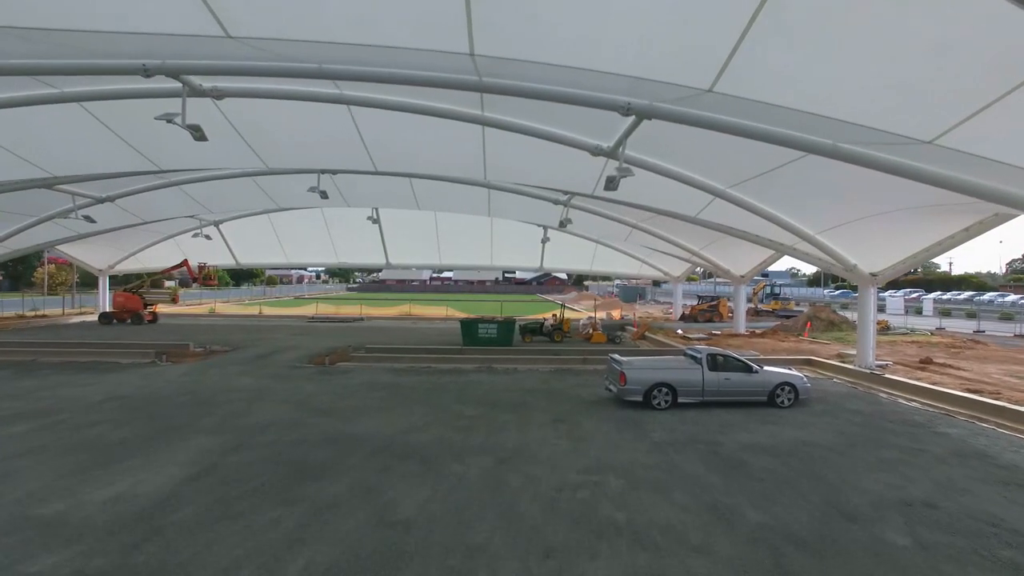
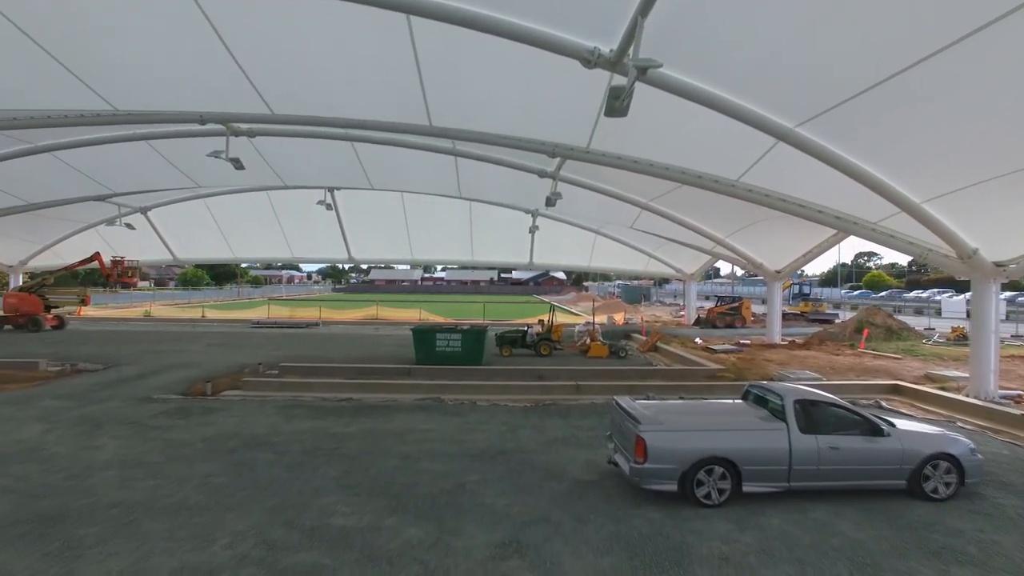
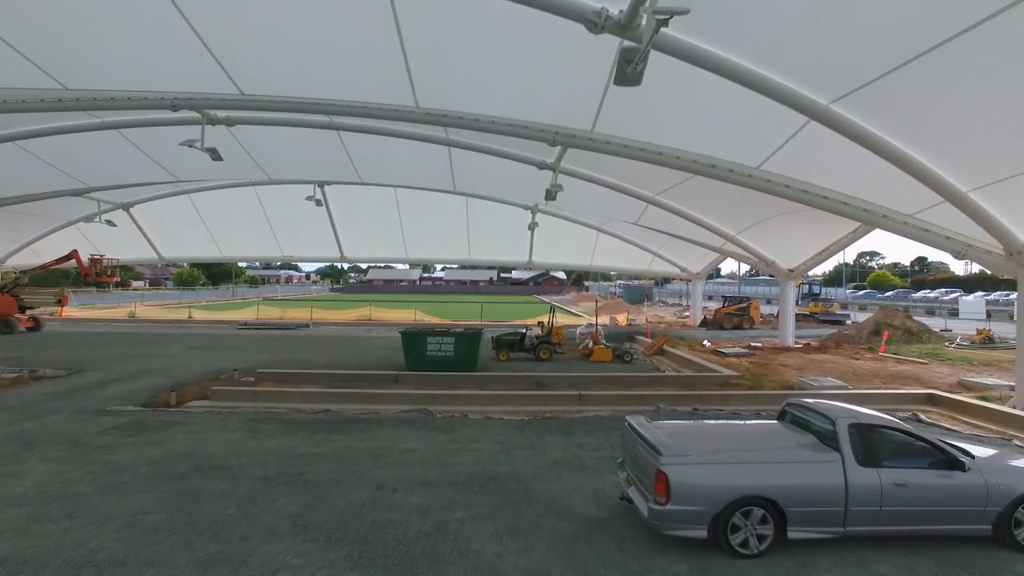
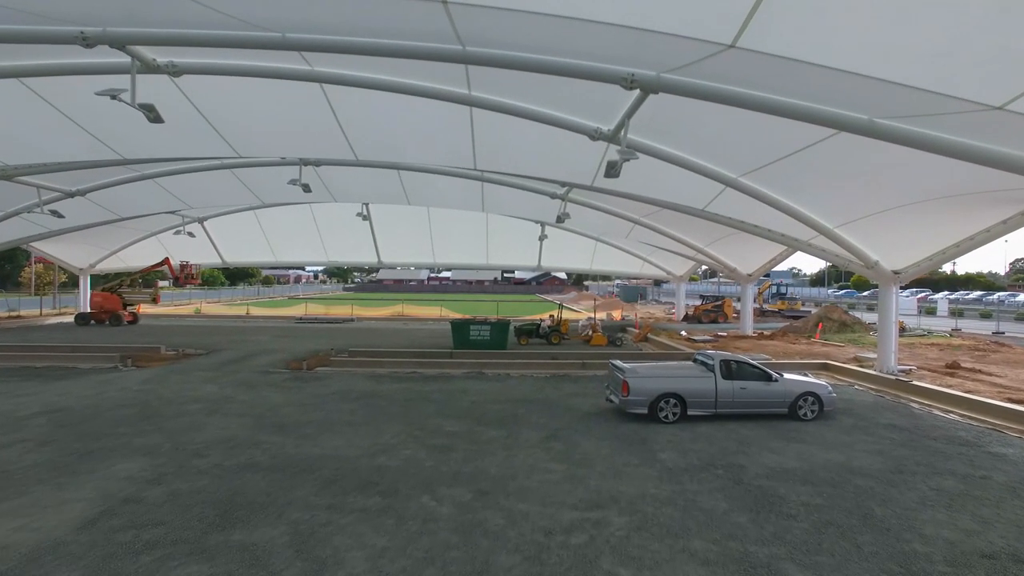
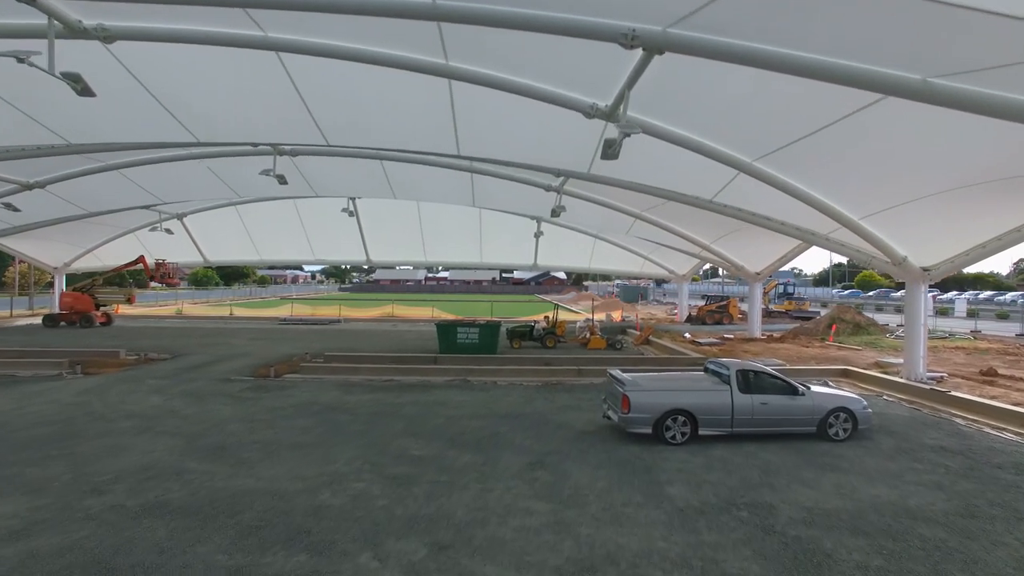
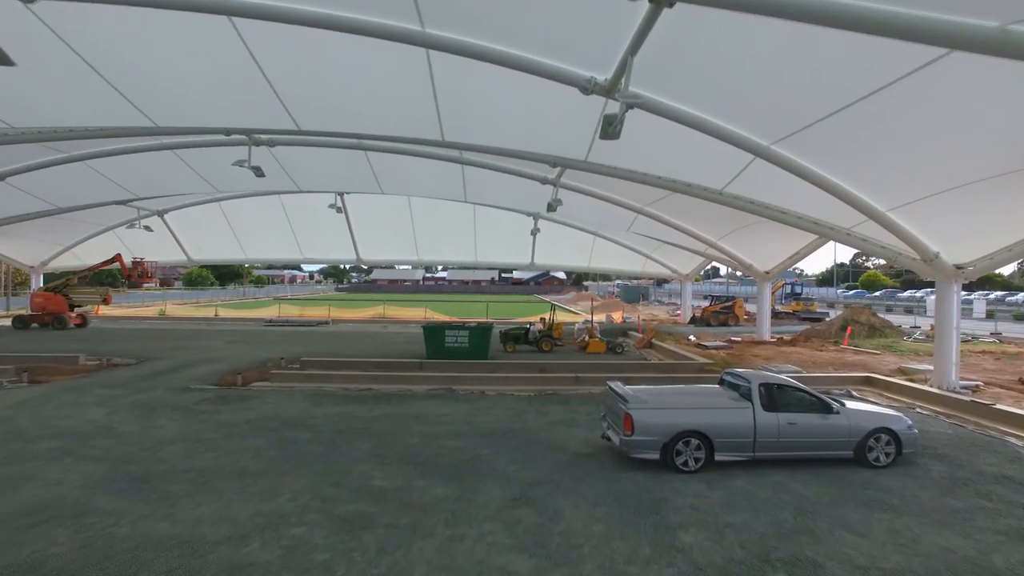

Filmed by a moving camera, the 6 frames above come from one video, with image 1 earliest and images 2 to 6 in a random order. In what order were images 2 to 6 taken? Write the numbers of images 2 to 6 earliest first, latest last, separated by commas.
4, 5, 6, 2, 3
